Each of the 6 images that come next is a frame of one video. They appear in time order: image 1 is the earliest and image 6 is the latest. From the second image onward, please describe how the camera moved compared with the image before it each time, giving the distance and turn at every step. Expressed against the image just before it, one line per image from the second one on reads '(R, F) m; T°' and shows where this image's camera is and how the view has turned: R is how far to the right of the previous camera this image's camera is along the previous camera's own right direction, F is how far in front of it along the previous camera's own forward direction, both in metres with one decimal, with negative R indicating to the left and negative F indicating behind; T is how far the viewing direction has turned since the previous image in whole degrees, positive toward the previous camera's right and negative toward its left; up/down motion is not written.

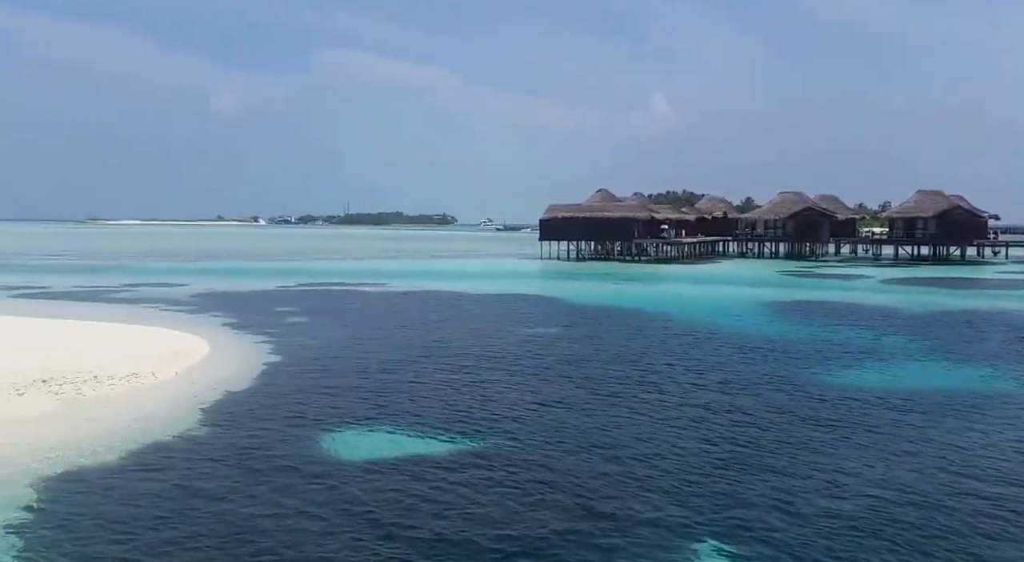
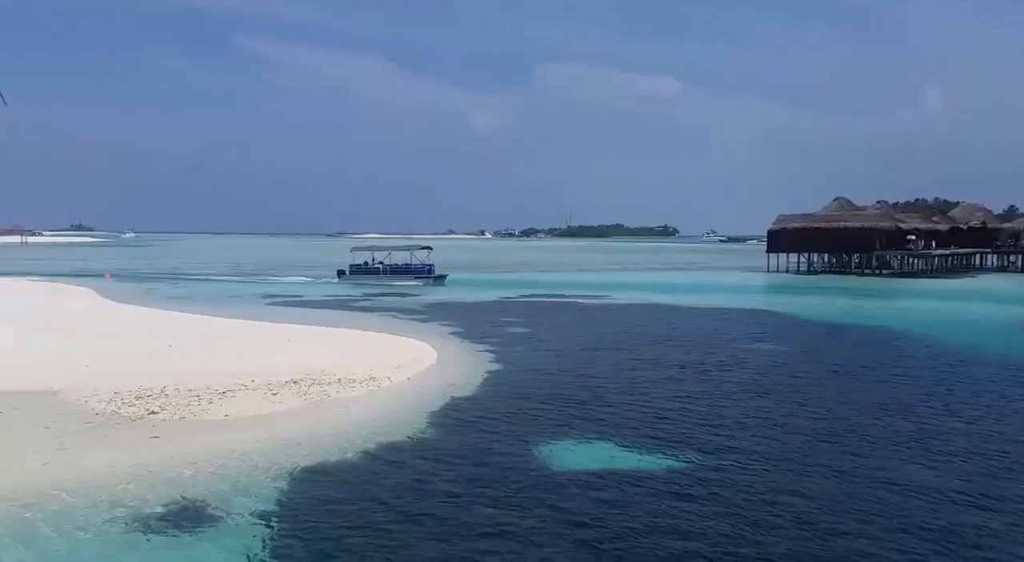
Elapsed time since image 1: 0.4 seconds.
(+0.6, -0.4) m; -17°
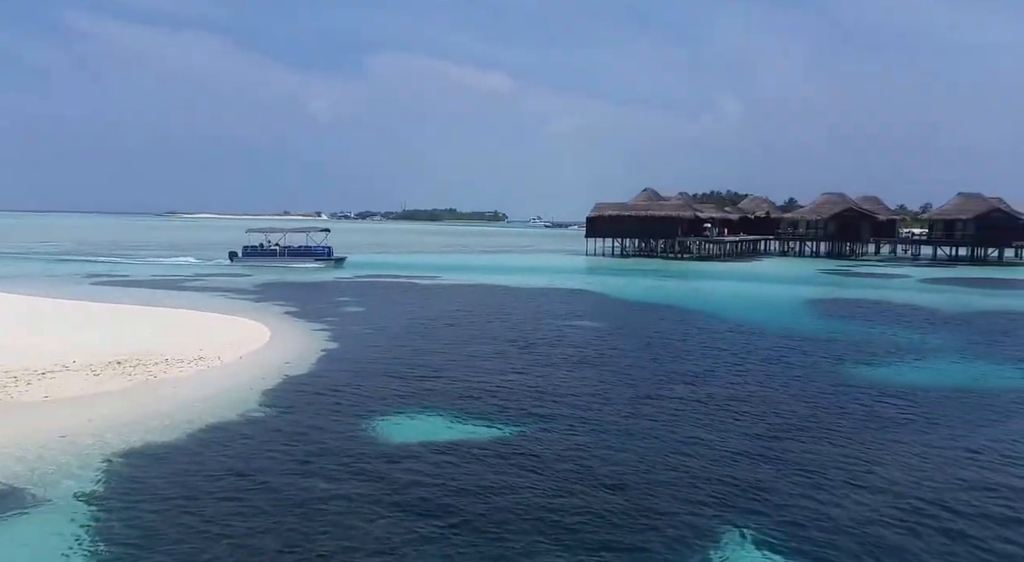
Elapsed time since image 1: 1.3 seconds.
(-0.5, -0.5) m; +13°
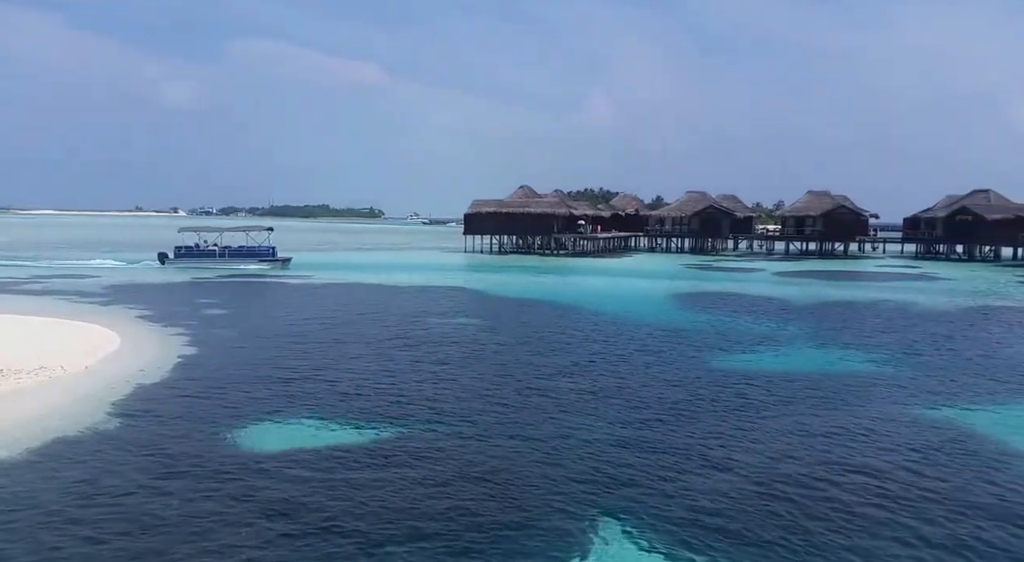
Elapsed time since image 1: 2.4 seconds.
(+0.3, 0.0) m; +8°
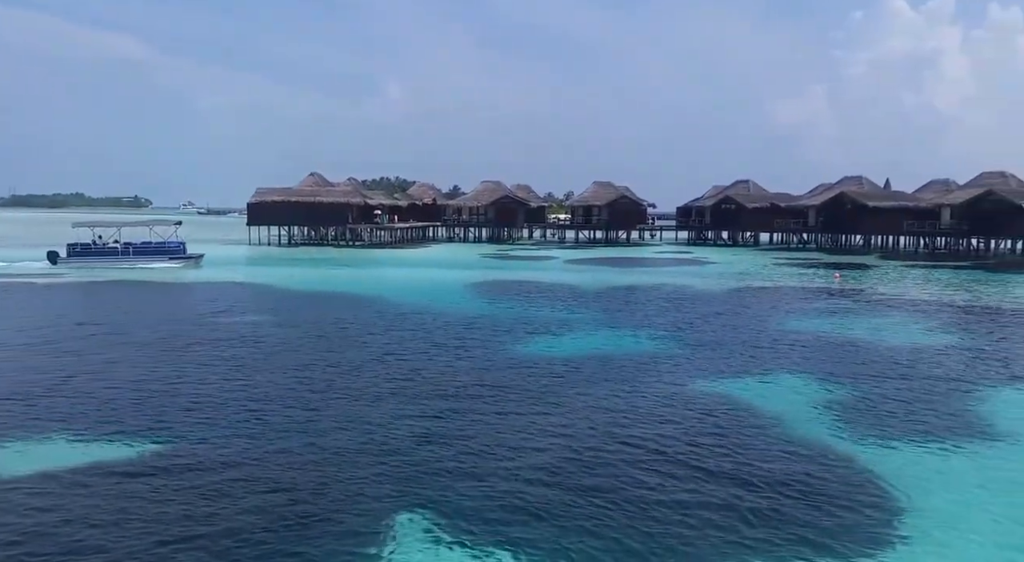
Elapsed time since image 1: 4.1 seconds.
(-0.4, +0.3) m; +15°
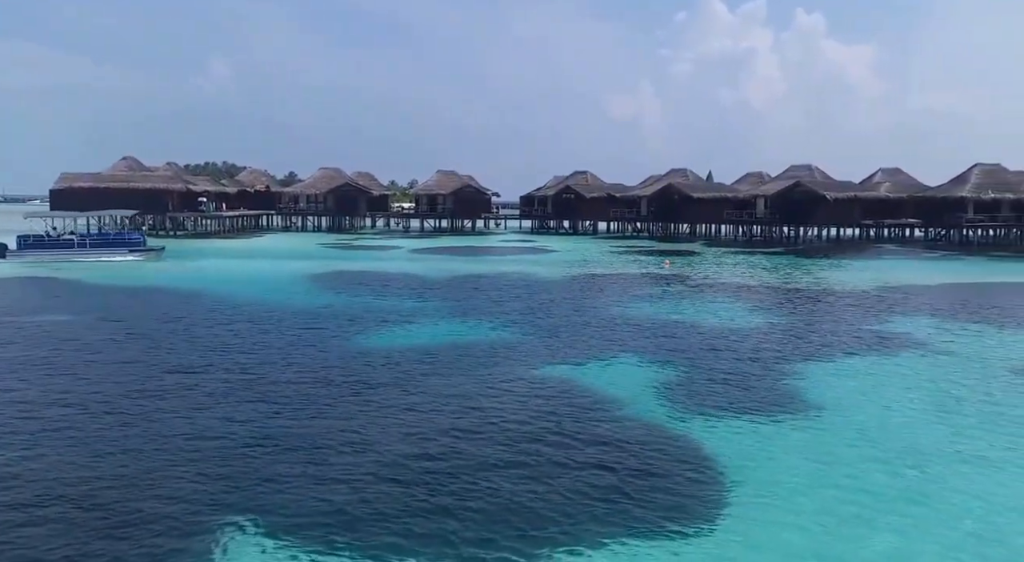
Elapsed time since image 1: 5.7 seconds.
(-0.7, +0.4) m; +13°
